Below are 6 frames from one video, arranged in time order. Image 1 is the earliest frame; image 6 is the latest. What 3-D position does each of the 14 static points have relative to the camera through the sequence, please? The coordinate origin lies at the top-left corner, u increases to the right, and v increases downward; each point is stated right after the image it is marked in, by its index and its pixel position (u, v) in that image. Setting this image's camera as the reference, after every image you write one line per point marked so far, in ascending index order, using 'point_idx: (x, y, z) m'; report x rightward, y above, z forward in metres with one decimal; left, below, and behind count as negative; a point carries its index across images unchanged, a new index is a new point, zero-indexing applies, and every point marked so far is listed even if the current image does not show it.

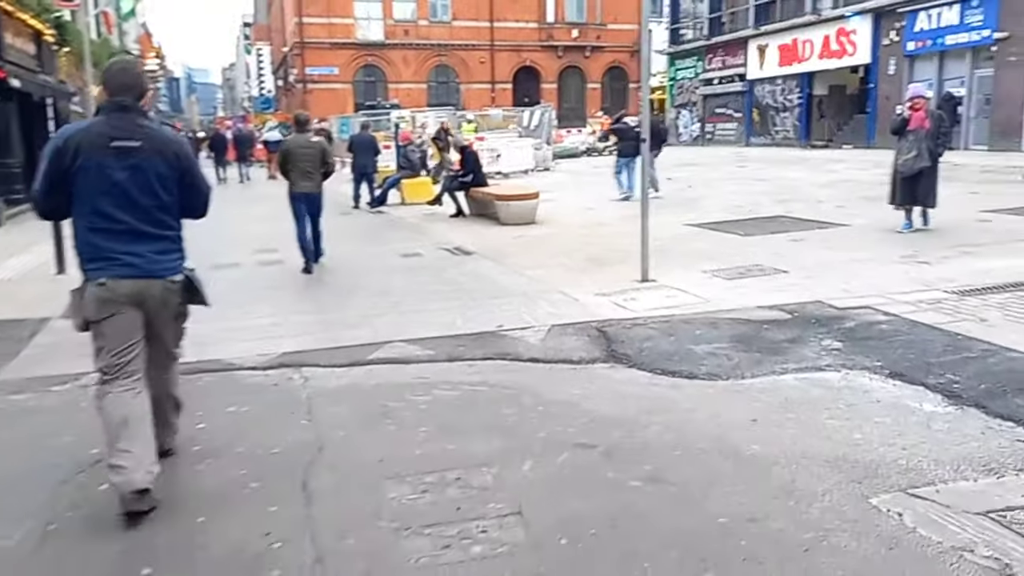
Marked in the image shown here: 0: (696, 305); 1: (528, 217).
0: (+1.7, -0.2, +7.0) m
1: (+0.3, +1.2, +13.4) m
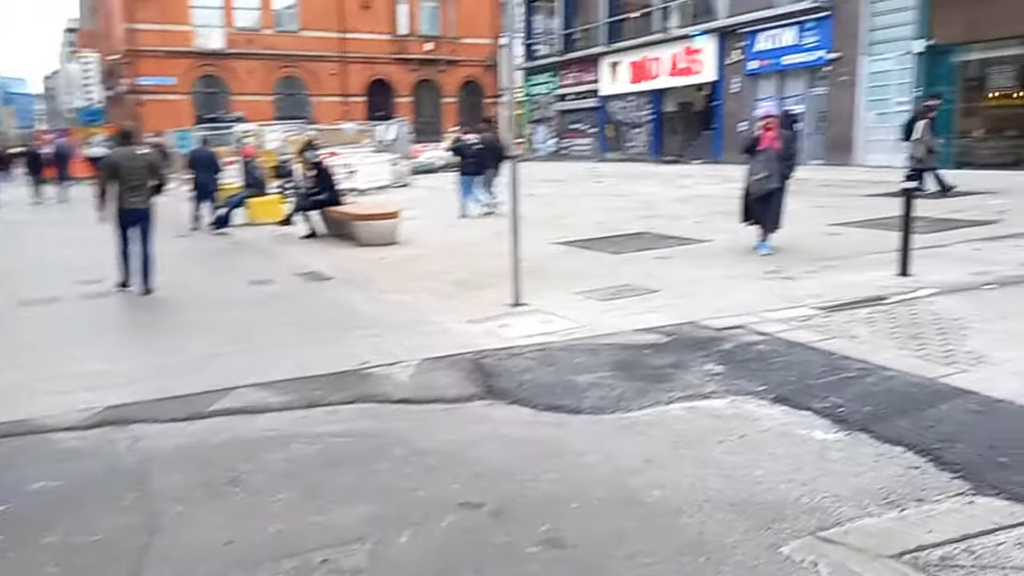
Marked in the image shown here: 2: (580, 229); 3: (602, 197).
0: (+0.5, -0.4, +6.8) m
1: (-2.0, +0.8, +12.8) m
2: (+1.2, +1.0, +13.4) m
3: (+2.1, +2.2, +18.8) m
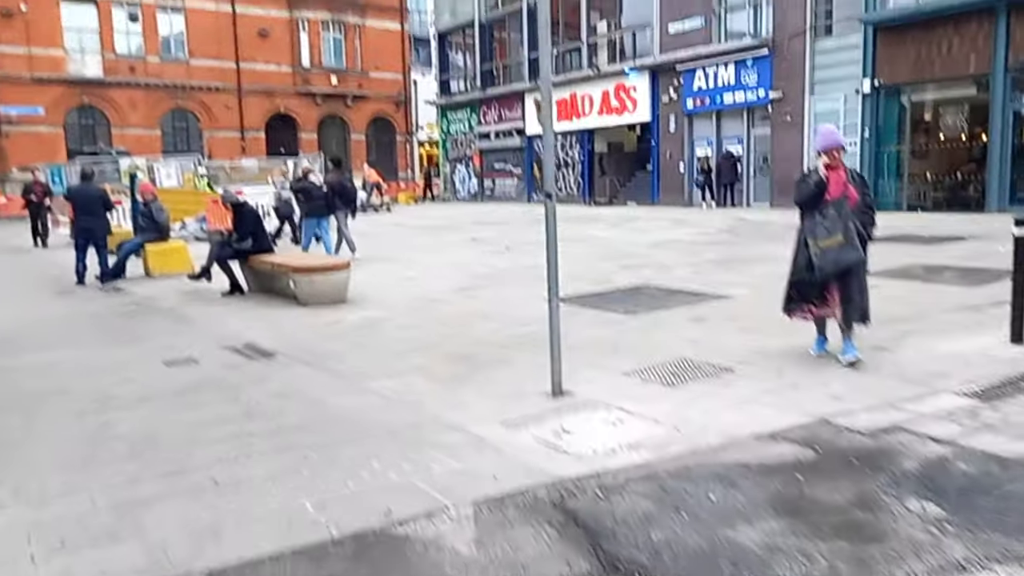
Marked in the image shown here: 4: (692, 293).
0: (+1.0, -0.9, +4.8) m
1: (-2.3, -0.1, +10.6) m
2: (+0.7, +0.1, +11.6) m
3: (+1.0, +1.0, +17.1) m
4: (+2.4, 0.0, +10.2) m
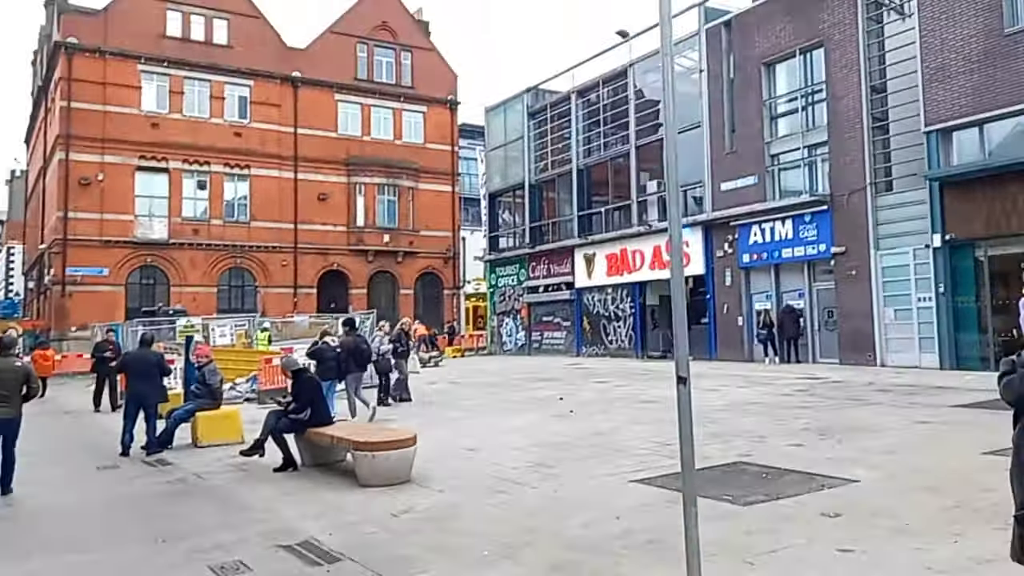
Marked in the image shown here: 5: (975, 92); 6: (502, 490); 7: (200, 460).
0: (+1.7, -2.0, +3.5) m
1: (-1.4, -2.2, +9.4) m
2: (+1.8, -2.2, +10.3) m
3: (+2.3, -2.4, +15.9) m
4: (+3.3, -2.1, +8.8) m
5: (+11.9, +5.0, +19.7) m
6: (-0.2, -2.3, +8.8) m
7: (-4.9, -2.6, +12.1) m
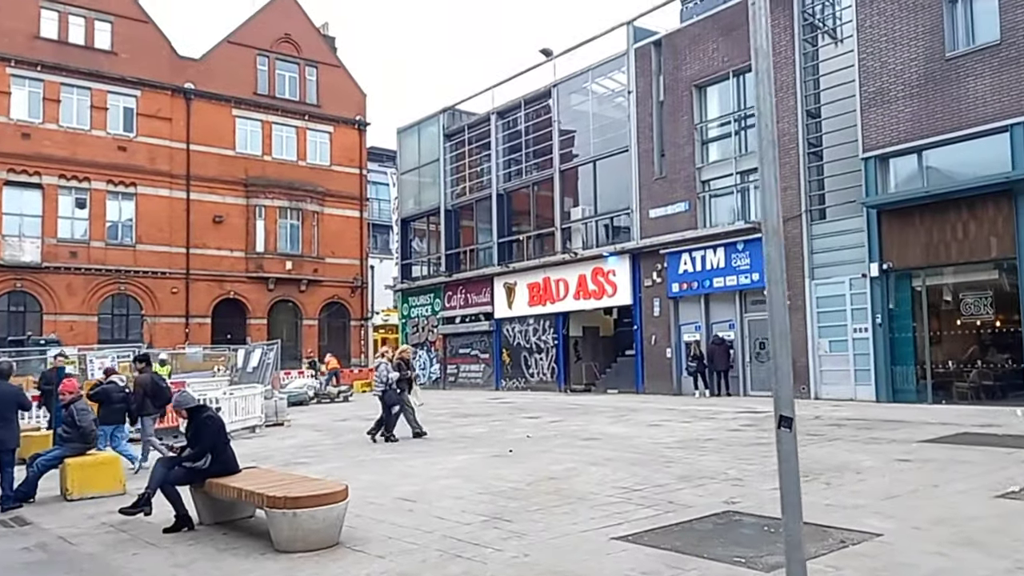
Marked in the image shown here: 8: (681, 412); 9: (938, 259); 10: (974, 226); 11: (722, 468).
0: (+2.0, -1.9, +2.0) m
1: (-1.8, -2.4, +7.5) m
2: (+1.2, -2.5, +8.7) m
3: (+1.0, -2.9, +14.4) m
4: (+2.9, -2.3, +7.5) m
5: (+10.1, +4.3, +19.7) m
6: (-0.5, -2.4, +7.0) m
7: (-5.6, -2.8, +9.7) m
8: (+4.2, -3.0, +19.1) m
9: (+10.5, +0.7, +19.3) m
10: (+11.0, +1.5, +18.7) m
11: (+3.0, -2.6, +11.0) m
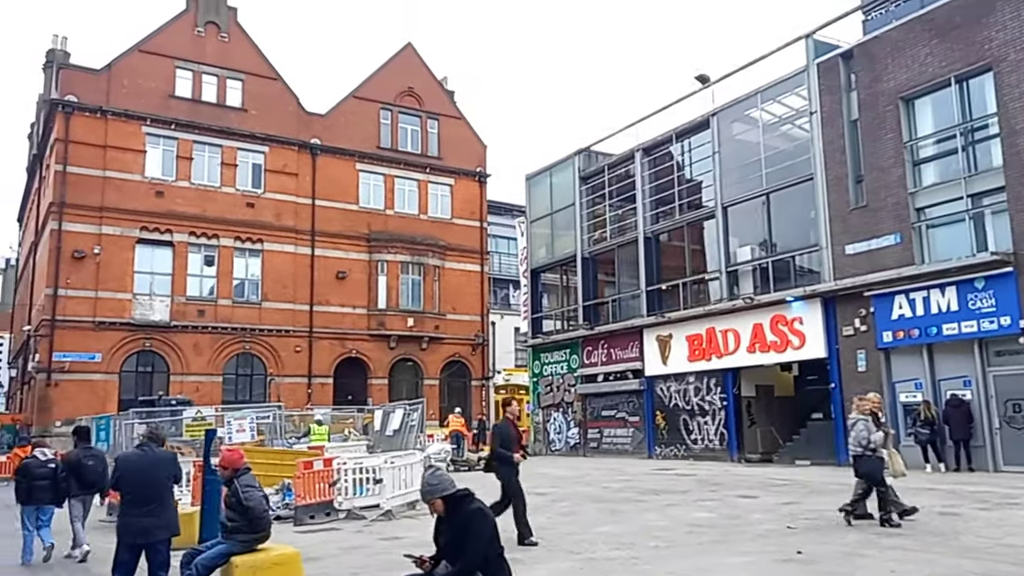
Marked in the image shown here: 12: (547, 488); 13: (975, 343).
0: (+4.4, -1.5, -1.8) m
1: (+1.3, -2.4, +4.0) m
2: (+4.4, -2.6, +4.9) m
3: (+4.8, -3.4, +10.5) m
4: (+6.0, -2.3, +3.6) m
5: (+14.4, +3.4, +15.4) m
6: (+2.5, -2.4, +3.5) m
7: (-2.3, -3.1, +6.6) m
8: (+8.5, -3.9, +14.8) m
9: (+14.8, -0.1, +14.7) m
10: (+15.2, +0.8, +14.1) m
11: (+6.4, -2.8, +7.0) m
12: (+0.9, -5.0, +19.6) m
13: (+11.7, -1.4, +19.5) m
